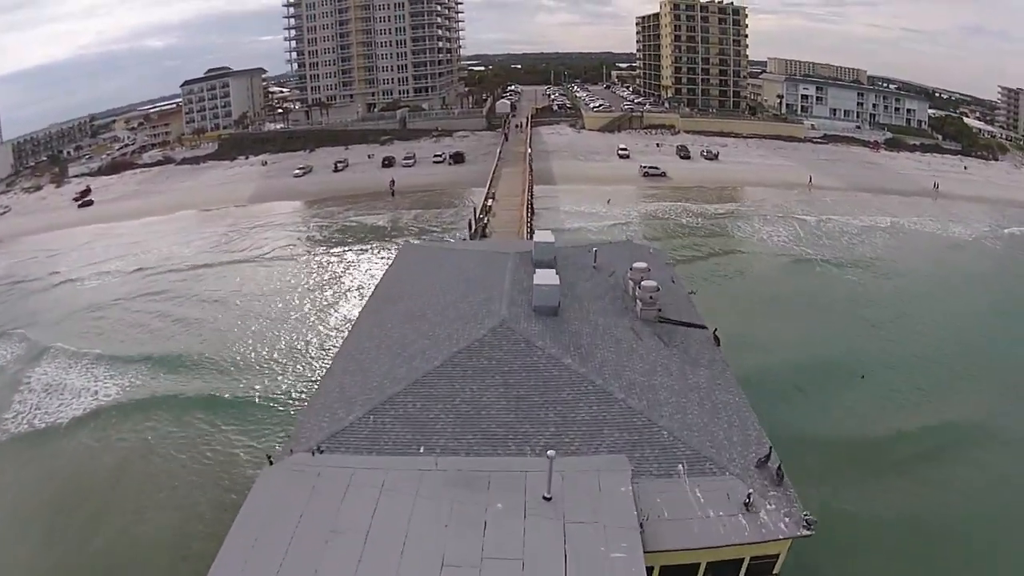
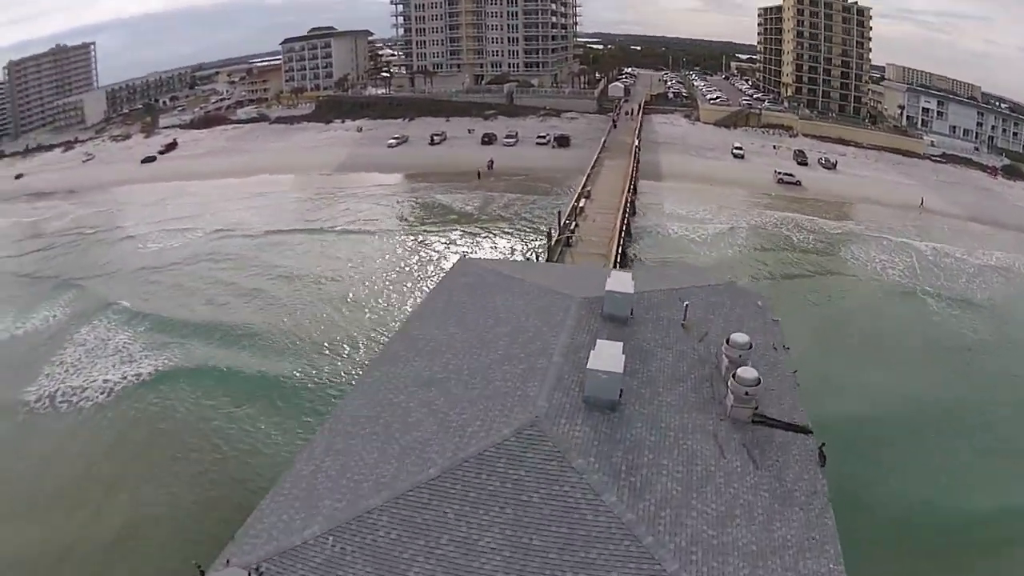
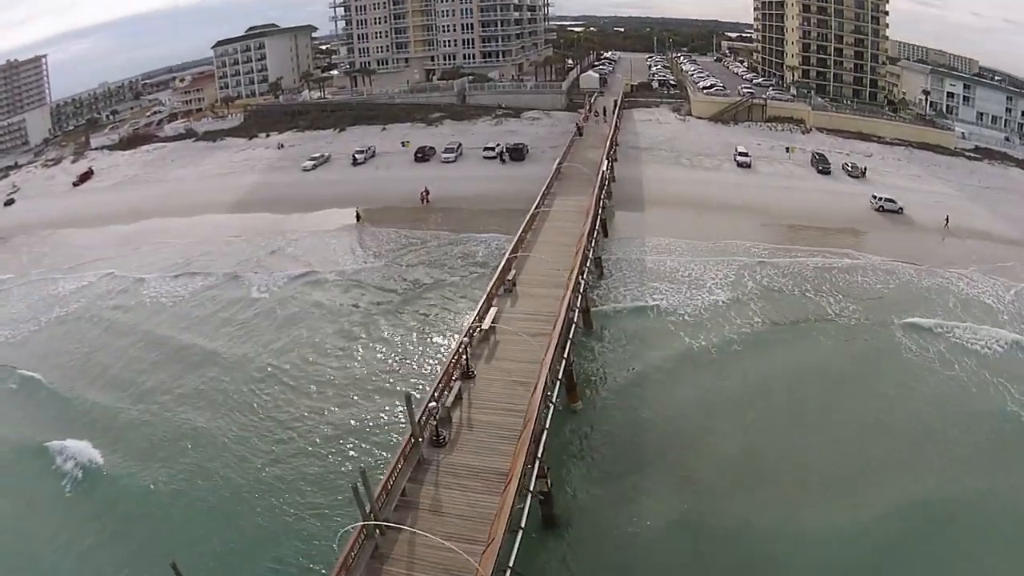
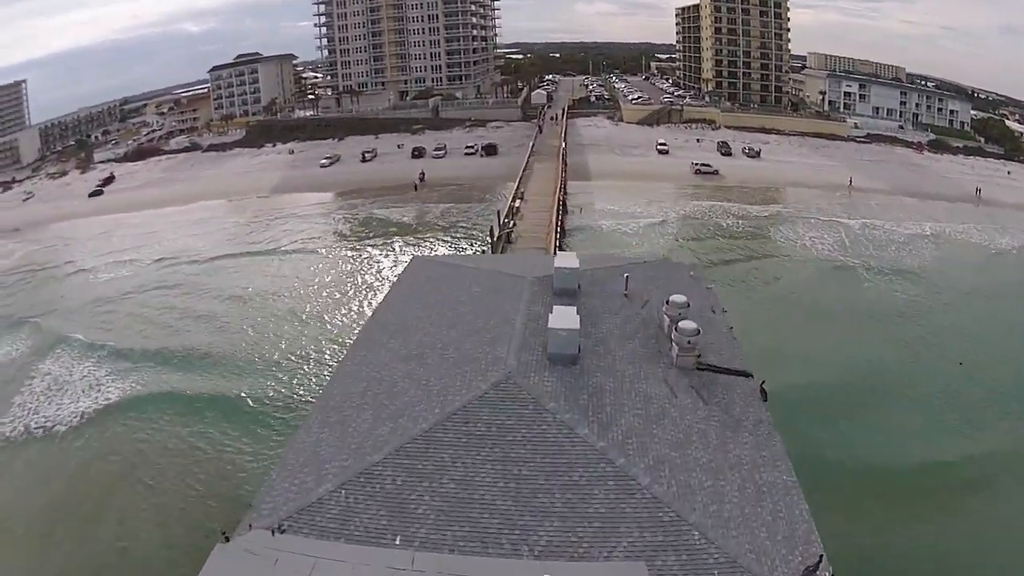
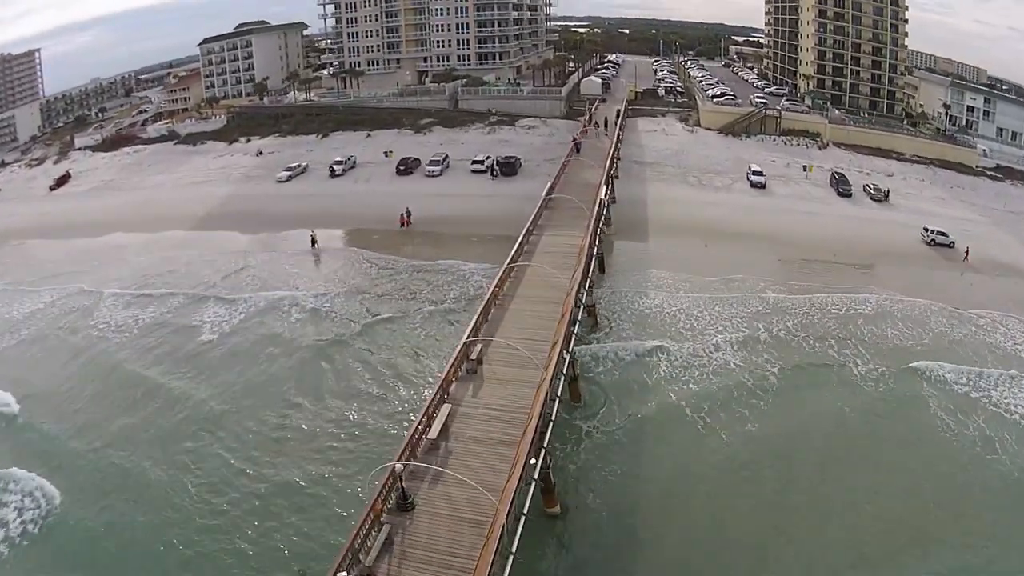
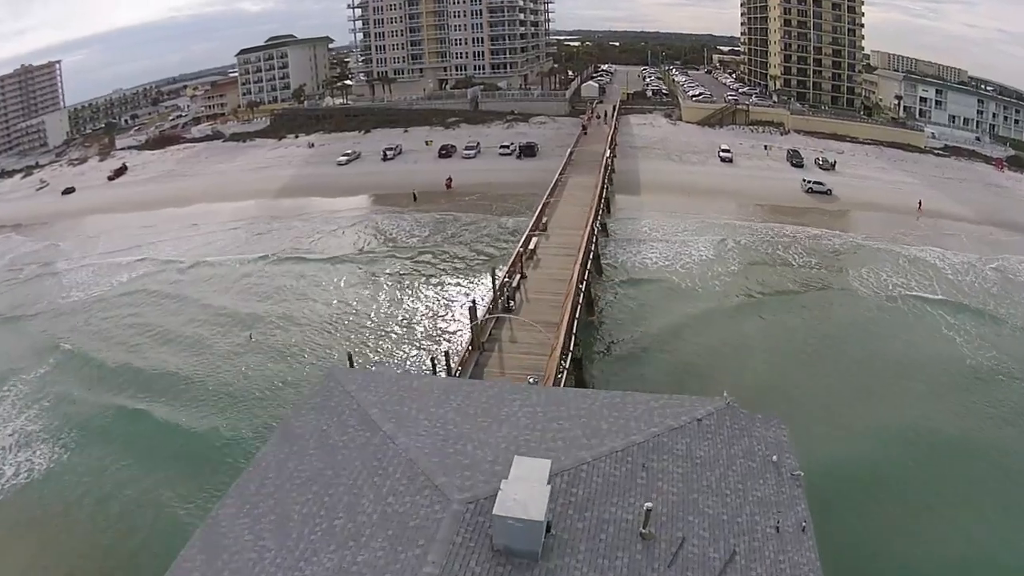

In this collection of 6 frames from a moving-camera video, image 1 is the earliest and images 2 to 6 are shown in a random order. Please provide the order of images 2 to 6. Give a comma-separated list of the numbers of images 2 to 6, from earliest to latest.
4, 2, 6, 3, 5
